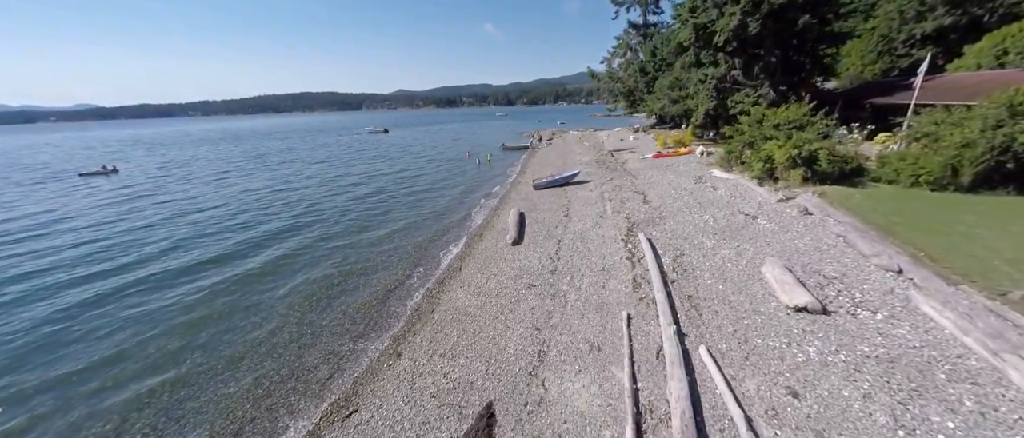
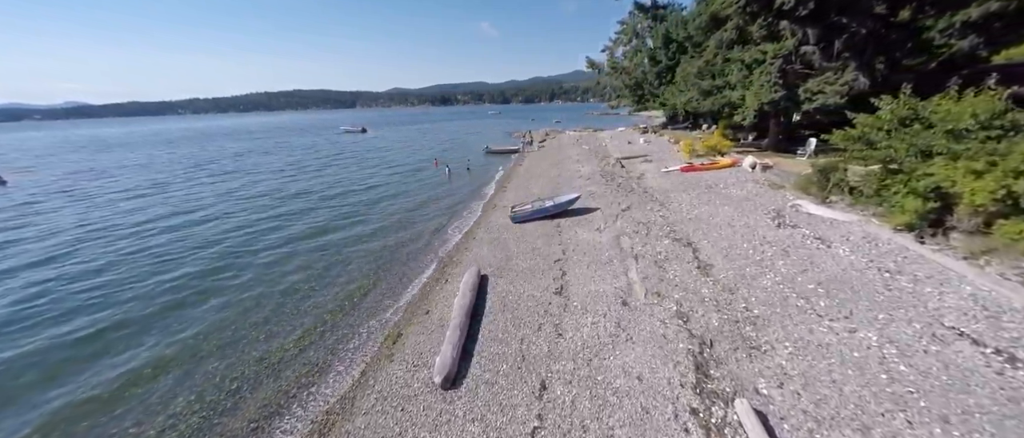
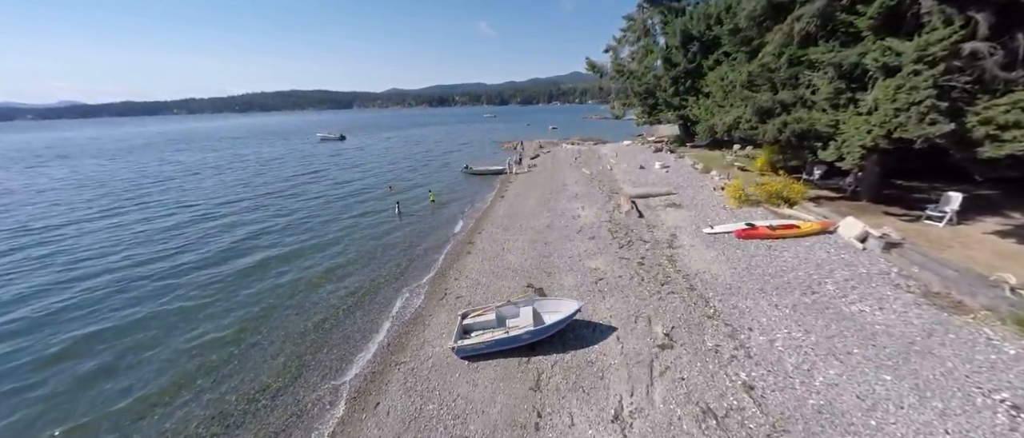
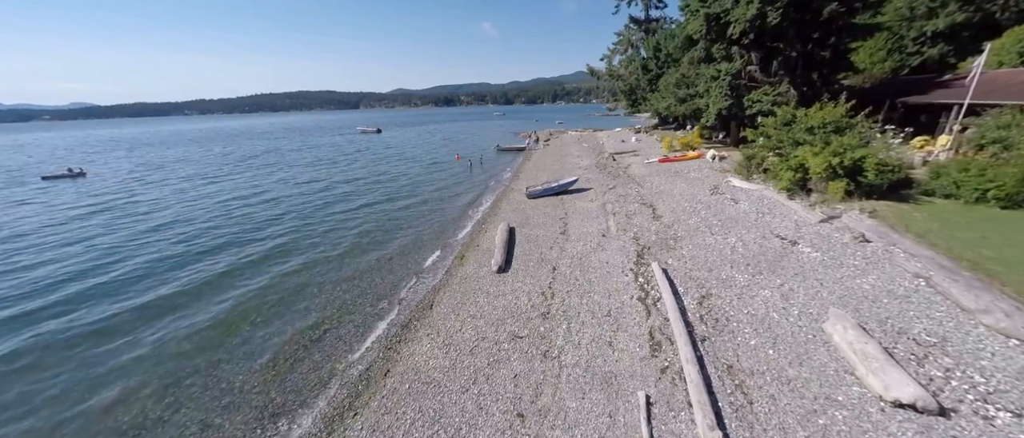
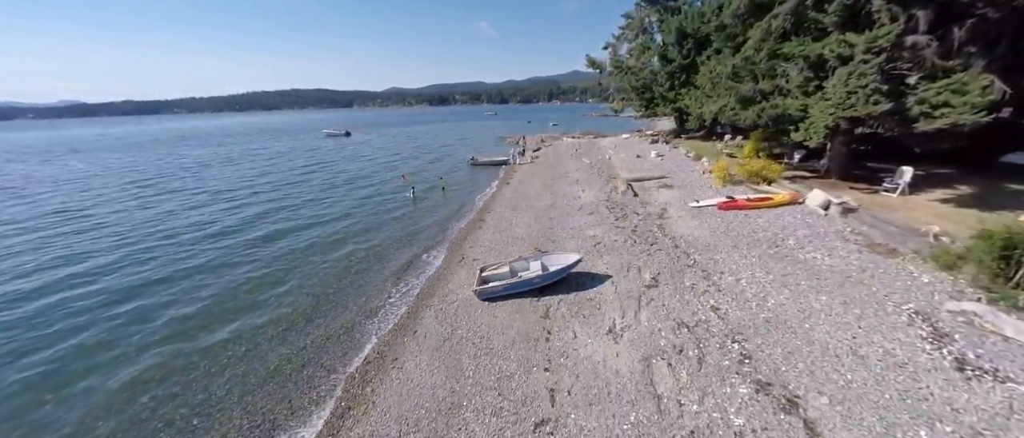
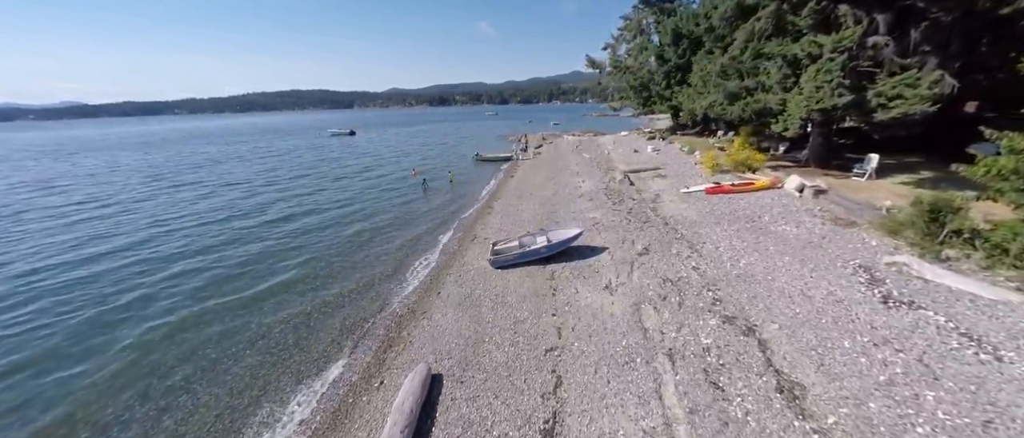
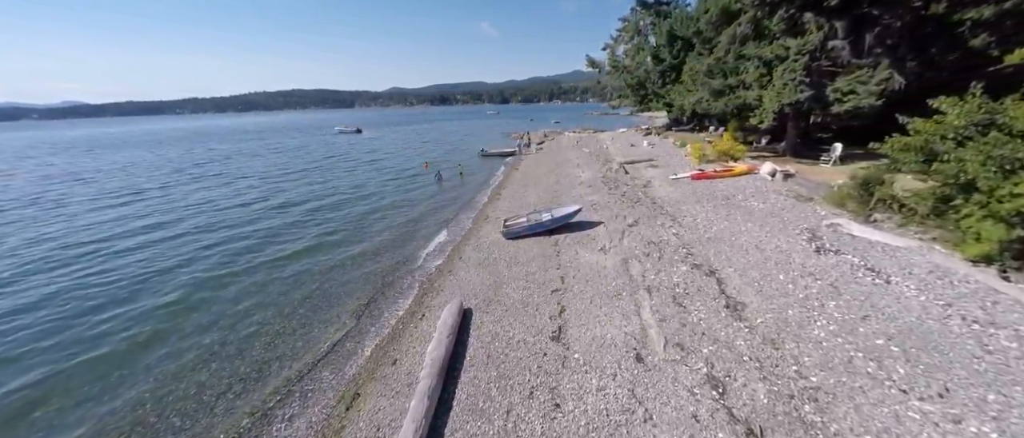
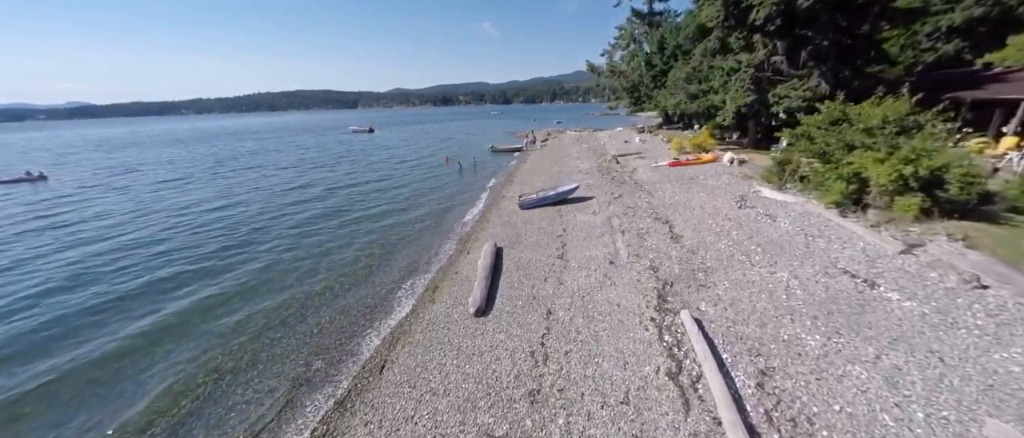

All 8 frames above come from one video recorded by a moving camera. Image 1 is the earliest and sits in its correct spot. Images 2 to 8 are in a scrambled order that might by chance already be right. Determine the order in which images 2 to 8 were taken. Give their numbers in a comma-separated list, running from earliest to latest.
4, 8, 2, 7, 6, 5, 3
